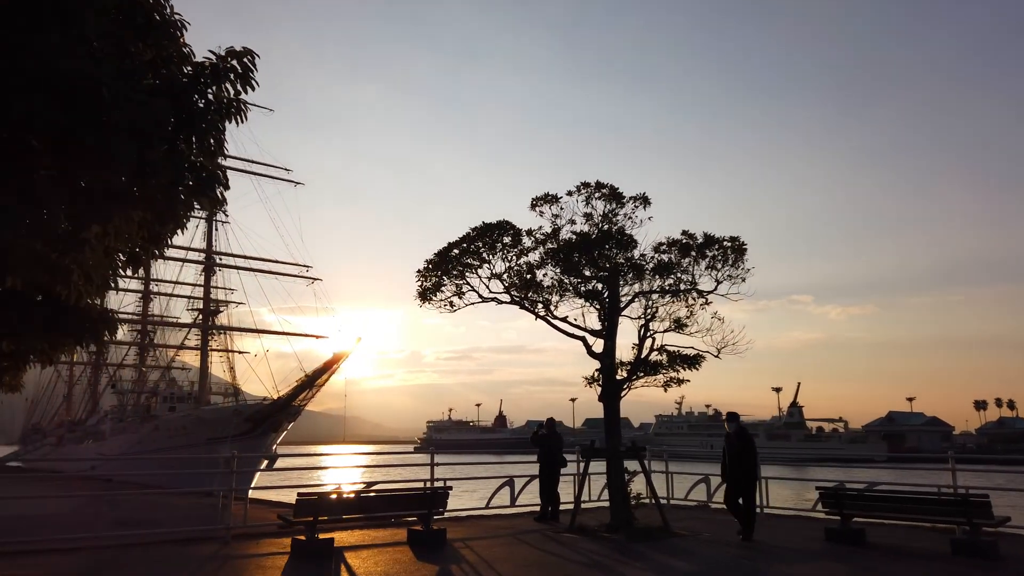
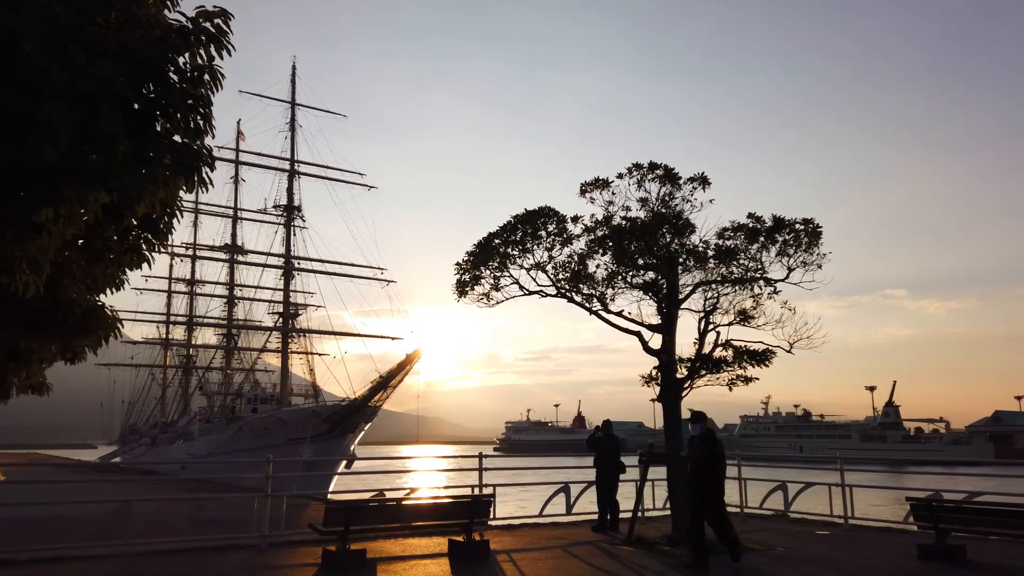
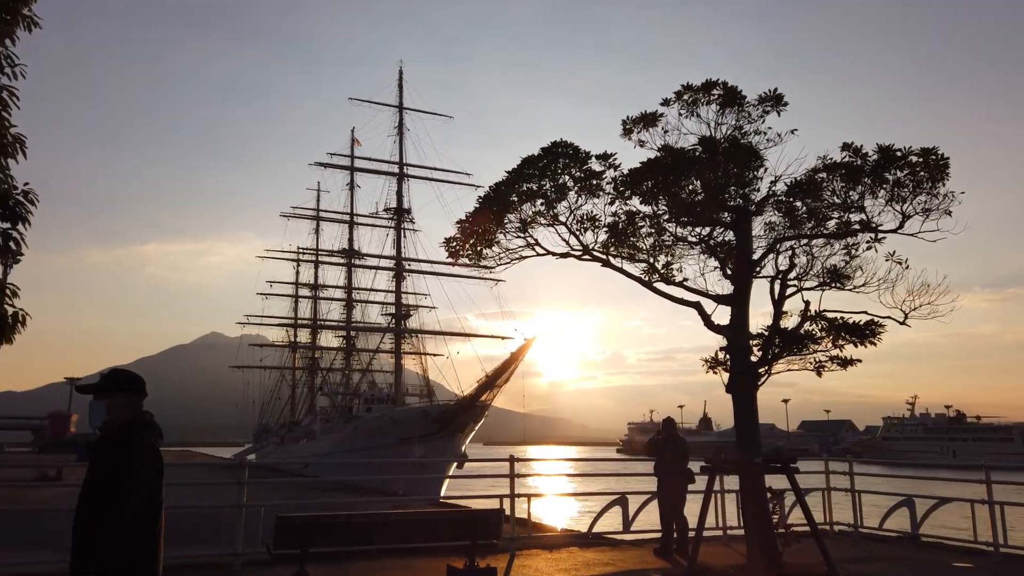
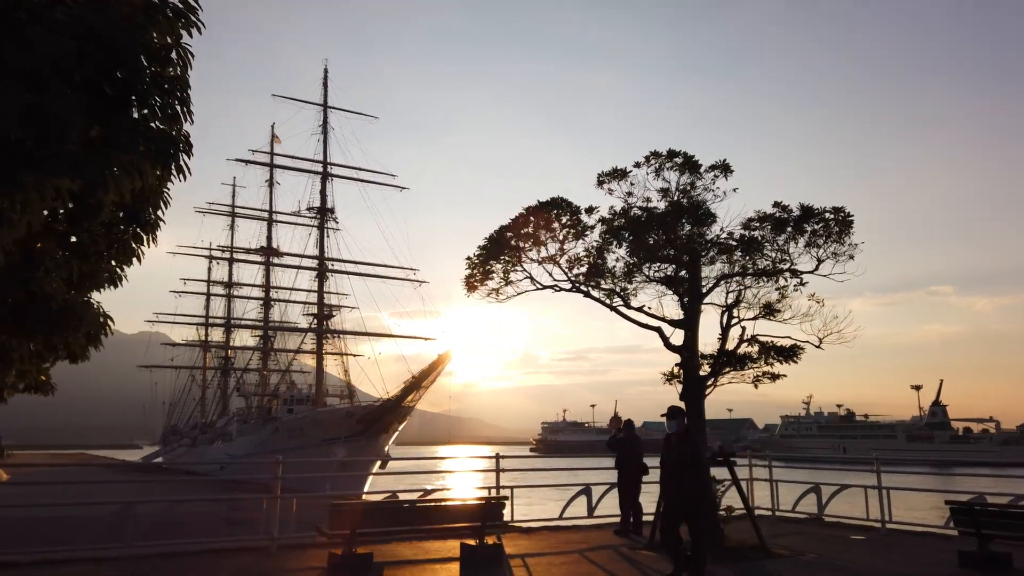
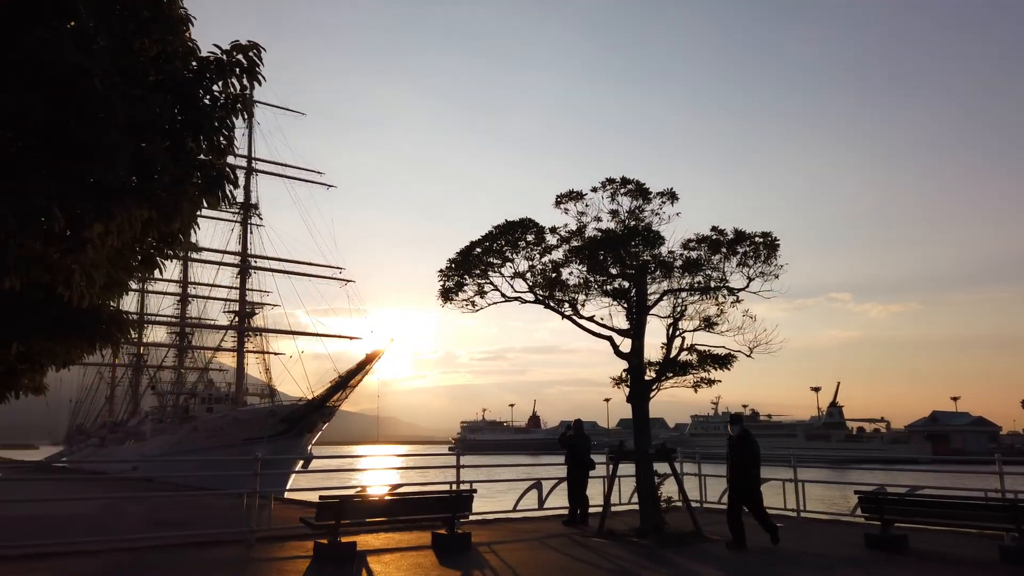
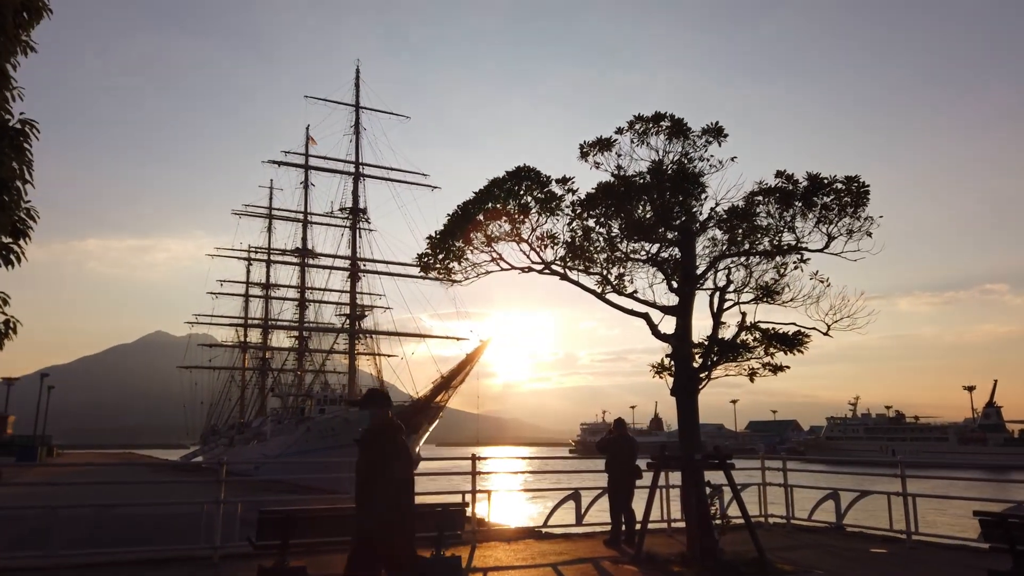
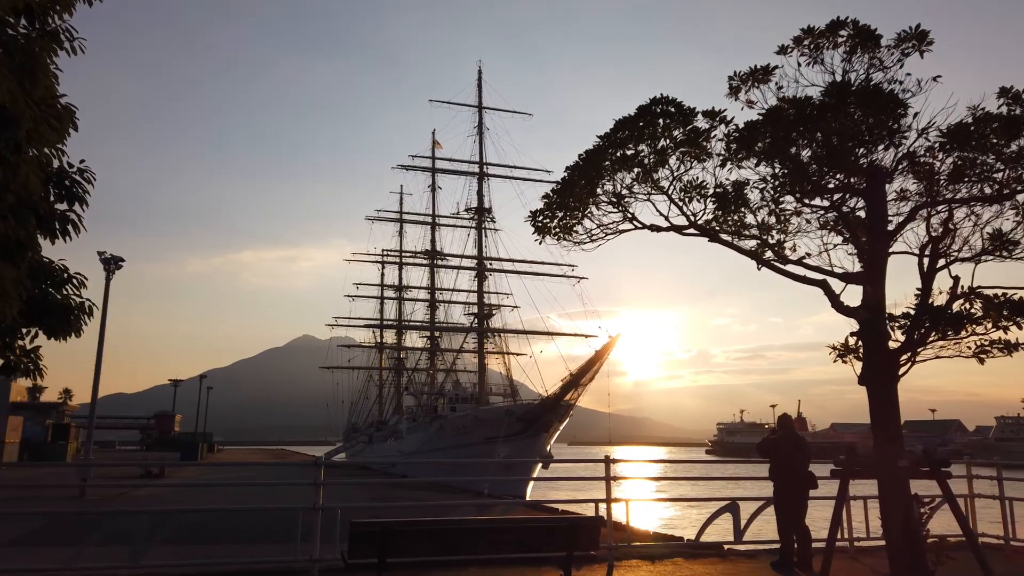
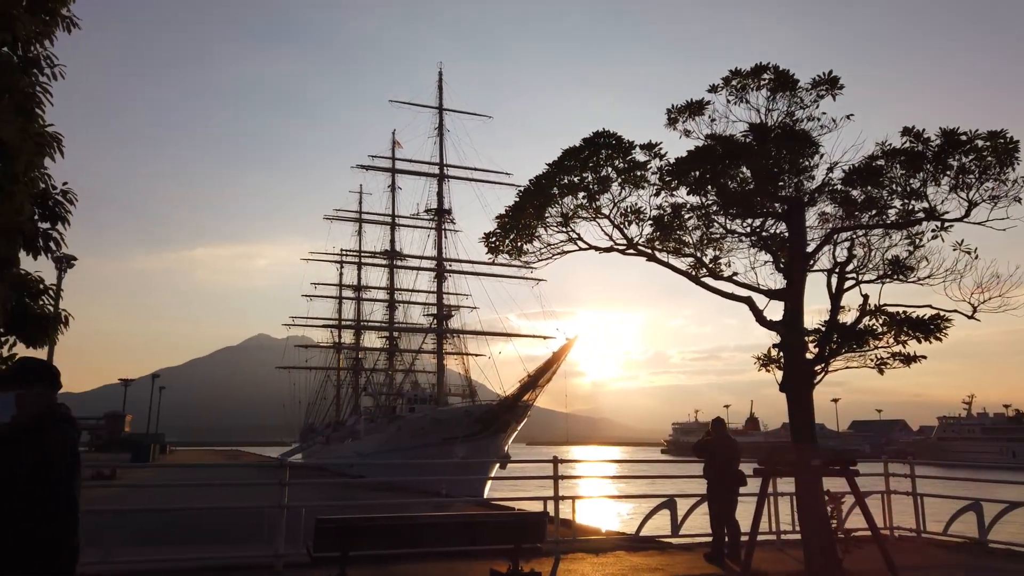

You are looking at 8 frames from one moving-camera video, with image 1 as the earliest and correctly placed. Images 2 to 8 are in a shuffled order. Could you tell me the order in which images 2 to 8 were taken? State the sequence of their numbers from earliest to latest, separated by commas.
5, 2, 4, 6, 3, 8, 7
